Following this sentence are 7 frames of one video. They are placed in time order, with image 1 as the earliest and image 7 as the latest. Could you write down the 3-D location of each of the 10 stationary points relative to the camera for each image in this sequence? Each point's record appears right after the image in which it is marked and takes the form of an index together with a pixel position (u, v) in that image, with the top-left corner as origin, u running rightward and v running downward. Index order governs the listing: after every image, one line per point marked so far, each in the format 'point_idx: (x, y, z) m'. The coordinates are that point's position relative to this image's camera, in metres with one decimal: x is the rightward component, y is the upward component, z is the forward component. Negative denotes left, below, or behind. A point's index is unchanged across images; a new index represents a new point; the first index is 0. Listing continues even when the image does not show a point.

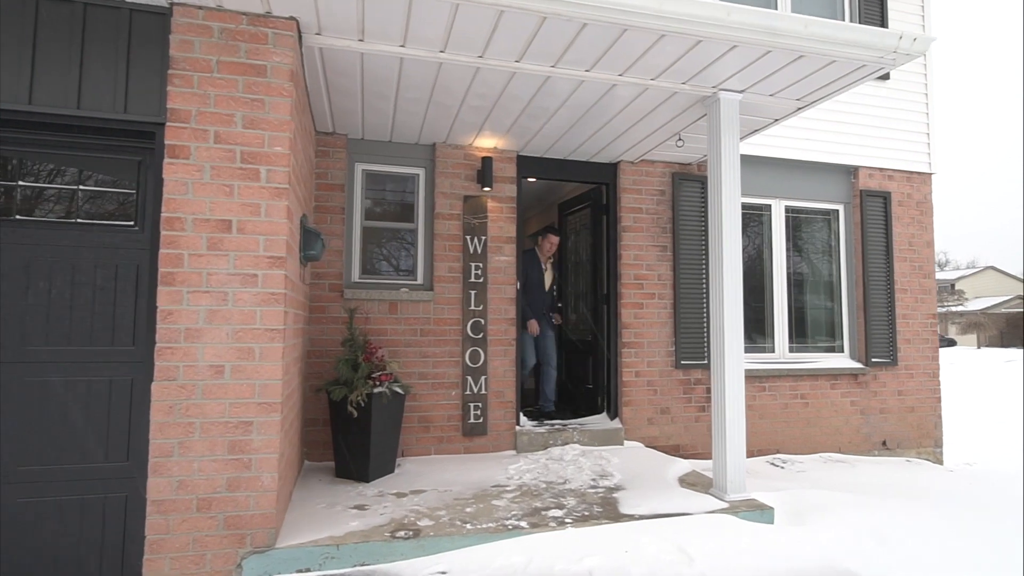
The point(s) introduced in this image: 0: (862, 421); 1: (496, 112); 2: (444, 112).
0: (+3.4, -1.3, +5.2) m
1: (-0.1, +1.2, +3.7) m
2: (-0.5, +1.2, +3.7) m
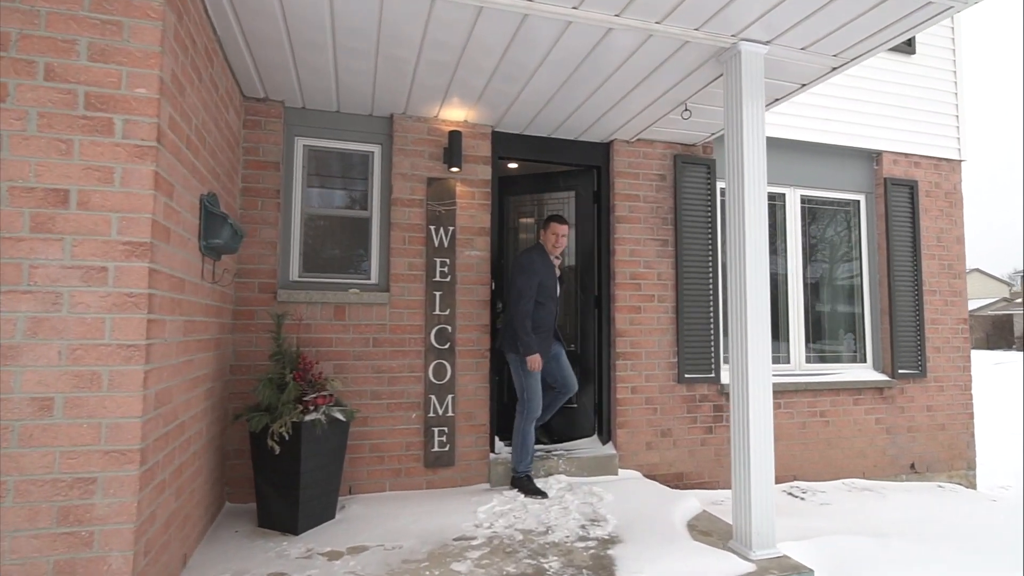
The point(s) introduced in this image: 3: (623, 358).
0: (+3.2, -1.3, +4.6) m
1: (-0.3, +1.2, +3.0) m
2: (-0.6, +1.2, +3.0) m
3: (+0.8, -0.5, +3.9) m
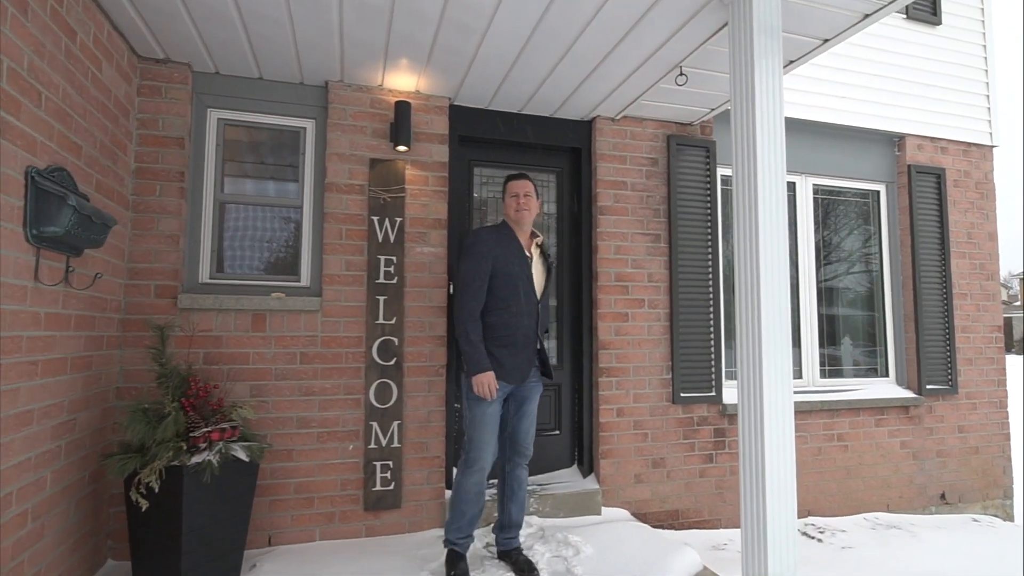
0: (+3.0, -1.3, +4.0) m
1: (-0.5, +1.2, +2.4) m
2: (-0.9, +1.2, +2.4) m
3: (+0.6, -0.5, +3.3) m
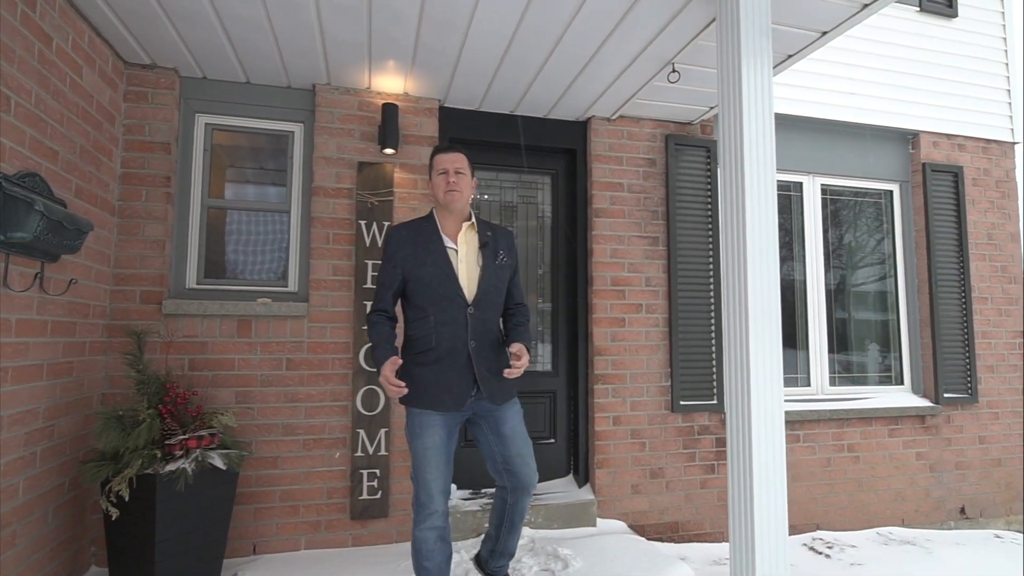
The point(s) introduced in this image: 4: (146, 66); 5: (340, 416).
0: (+2.9, -1.3, +3.8) m
1: (-0.6, +1.2, +2.3) m
2: (-0.9, +1.2, +2.3) m
3: (+0.5, -0.6, +3.2) m
4: (-1.8, +1.1, +2.7) m
5: (-0.9, -0.7, +2.8) m
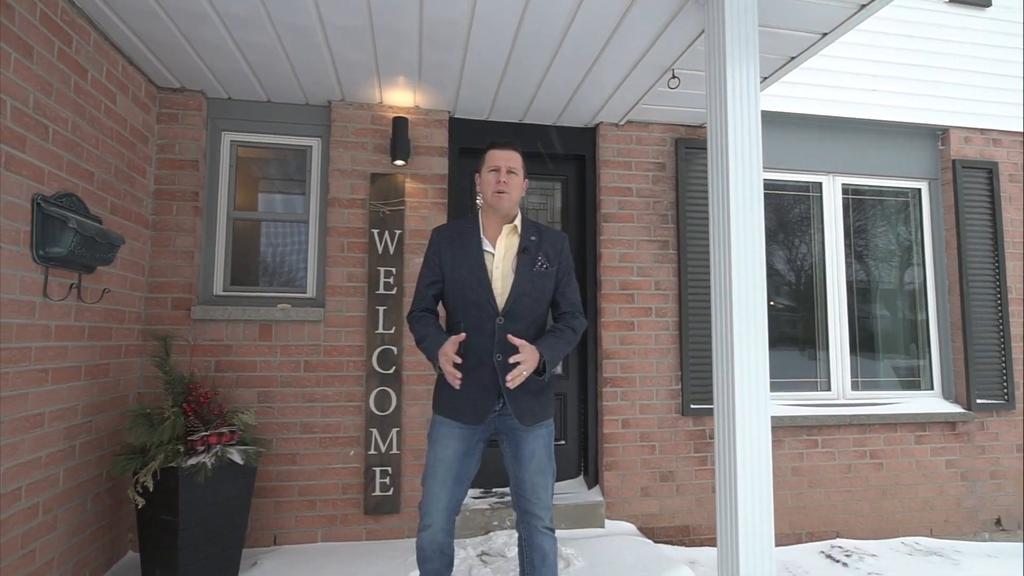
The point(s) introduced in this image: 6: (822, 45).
0: (+3.0, -1.4, +3.6) m
1: (-0.6, +1.1, +2.5) m
2: (-0.9, +1.1, +2.5) m
3: (+0.6, -0.6, +3.3) m
4: (-1.8, +1.1, +2.9) m
5: (-0.9, -0.7, +3.0) m
6: (+1.5, +1.1, +2.6) m
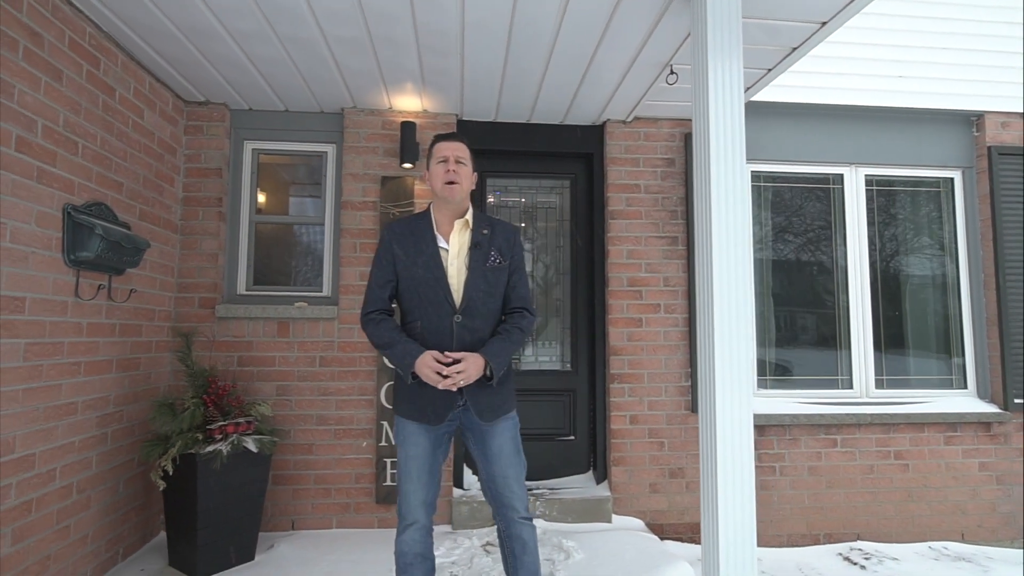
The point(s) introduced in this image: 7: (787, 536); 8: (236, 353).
0: (+3.1, -1.3, +3.4) m
1: (-0.6, +1.2, +2.6) m
2: (-1.0, +1.1, +2.6) m
3: (+0.7, -0.6, +3.3) m
4: (-1.8, +1.1, +3.1) m
5: (-0.8, -0.7, +3.1) m
6: (+1.4, +1.2, +2.5) m
7: (+1.7, -1.5, +3.3) m
8: (-1.6, -0.4, +3.1) m
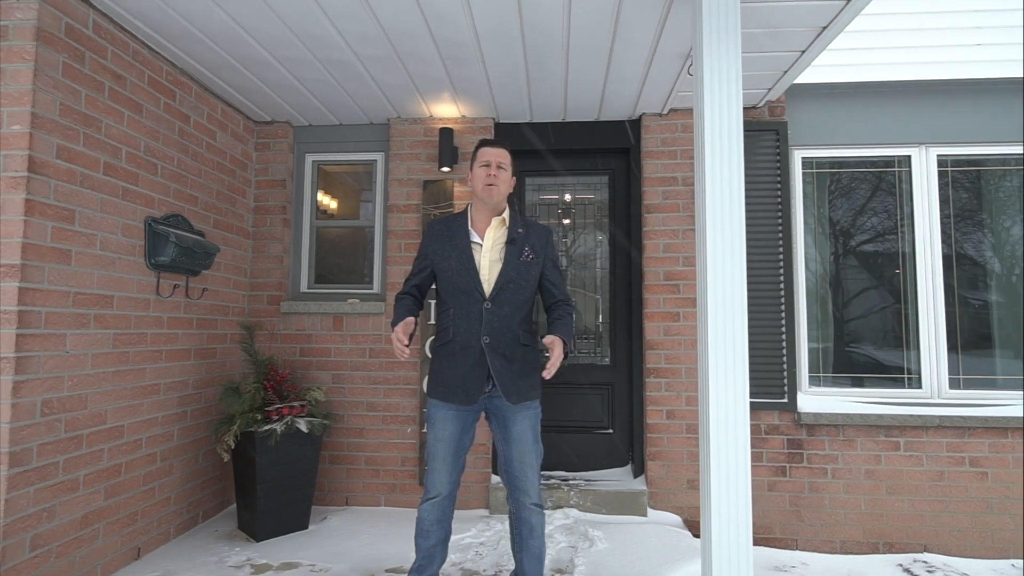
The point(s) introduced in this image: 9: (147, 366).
0: (+3.3, -1.2, +3.0) m
1: (-0.5, +1.2, +2.8) m
2: (-0.9, +1.2, +2.9) m
3: (+0.9, -0.5, +3.3) m
4: (-1.6, +1.1, +3.5) m
5: (-0.6, -0.7, +3.3) m
6: (+1.5, +1.2, +2.4) m
7: (+1.9, -1.5, +3.1) m
8: (-1.3, -0.4, +3.4) m
9: (-1.7, -0.4, +2.6) m
